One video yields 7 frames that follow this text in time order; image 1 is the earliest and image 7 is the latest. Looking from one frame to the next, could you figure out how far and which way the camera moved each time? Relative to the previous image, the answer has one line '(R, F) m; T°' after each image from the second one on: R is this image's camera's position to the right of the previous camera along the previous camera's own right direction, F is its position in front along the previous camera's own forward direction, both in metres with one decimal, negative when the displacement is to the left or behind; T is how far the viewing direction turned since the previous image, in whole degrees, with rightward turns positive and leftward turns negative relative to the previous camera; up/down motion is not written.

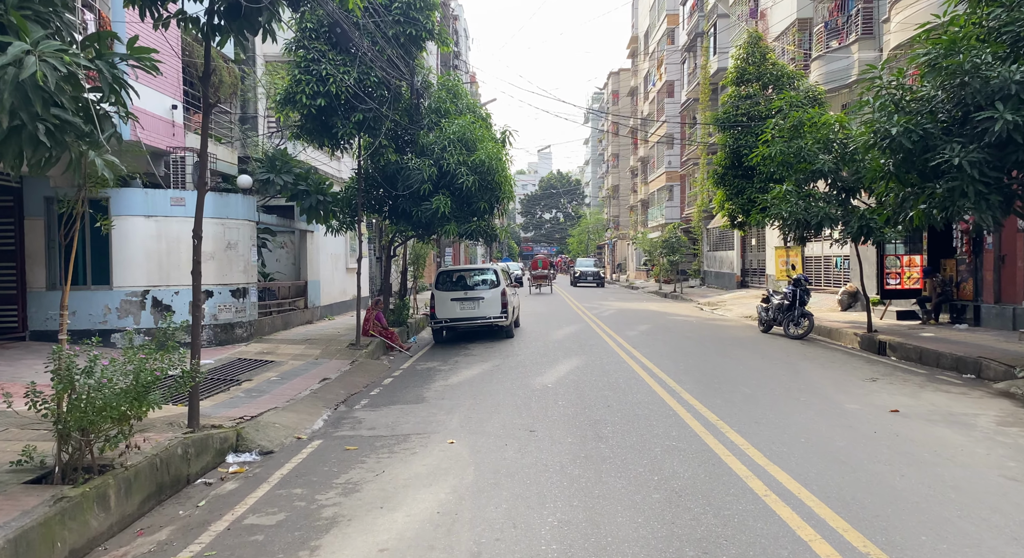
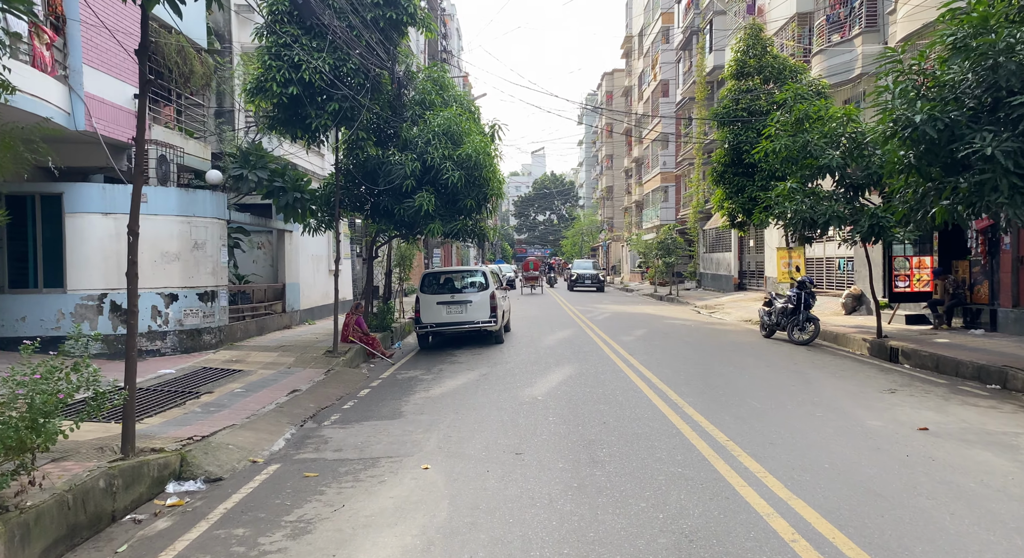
(+0.1, +0.8) m; +1°
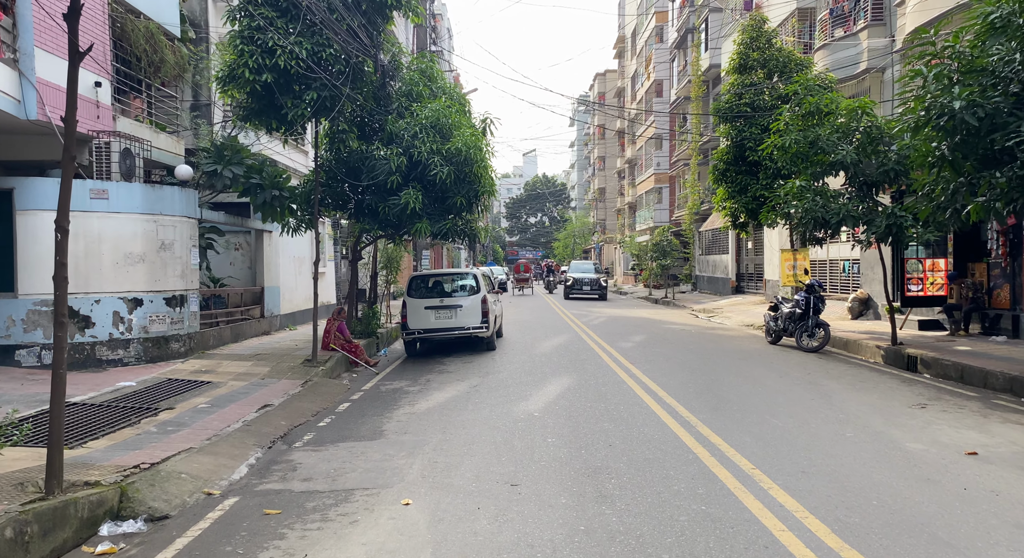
(0.0, +0.8) m; +1°
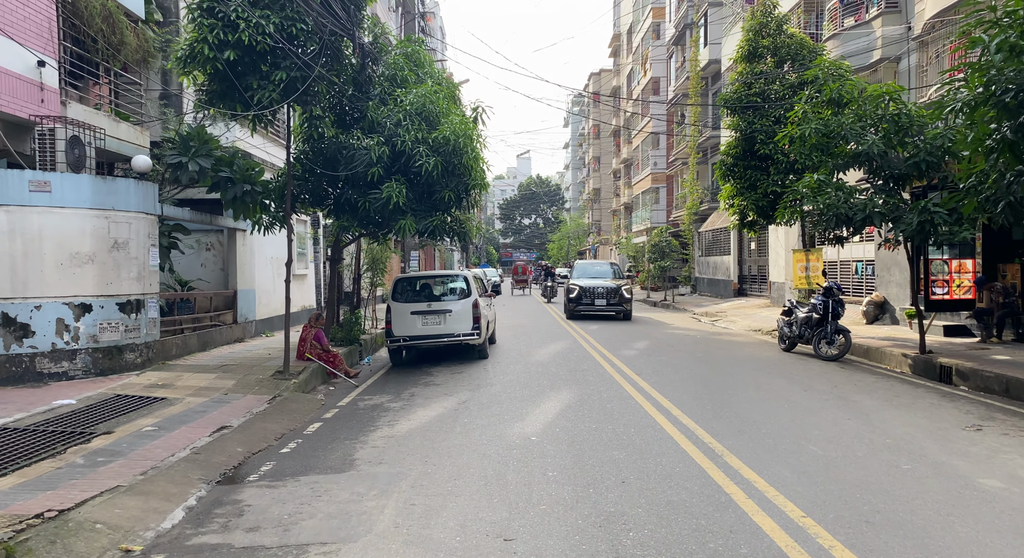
(0.0, +1.1) m; +1°
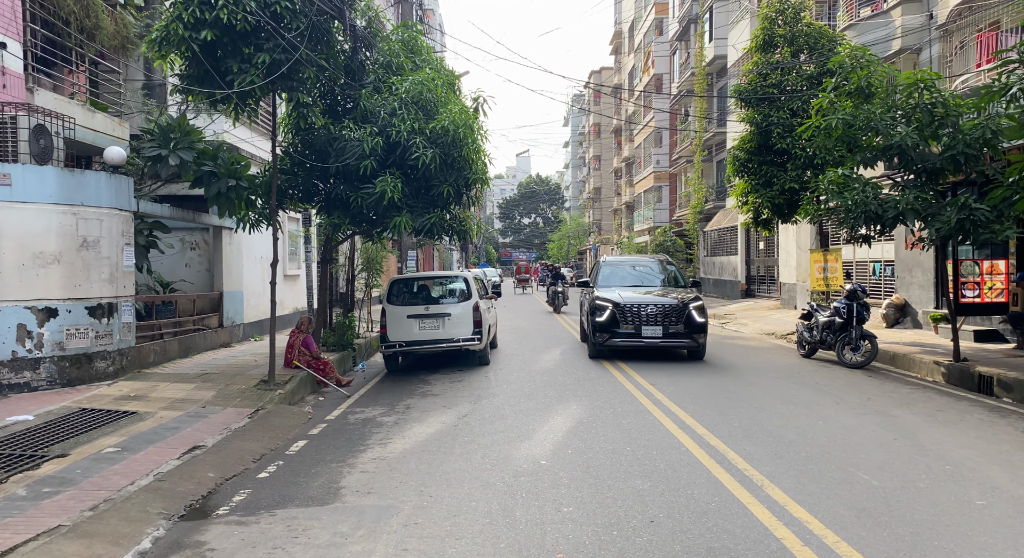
(-0.1, +0.8) m; 0°
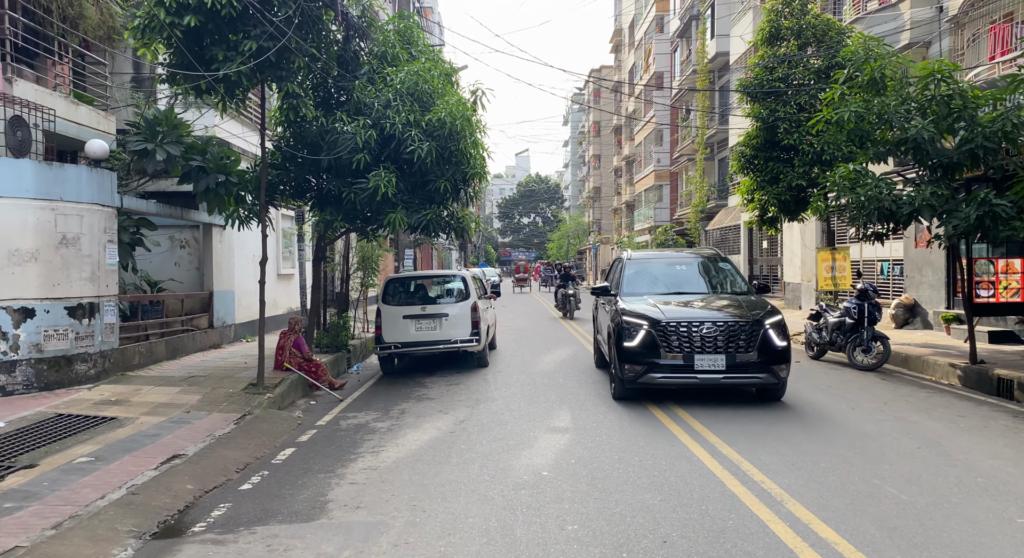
(0.0, +0.4) m; 0°
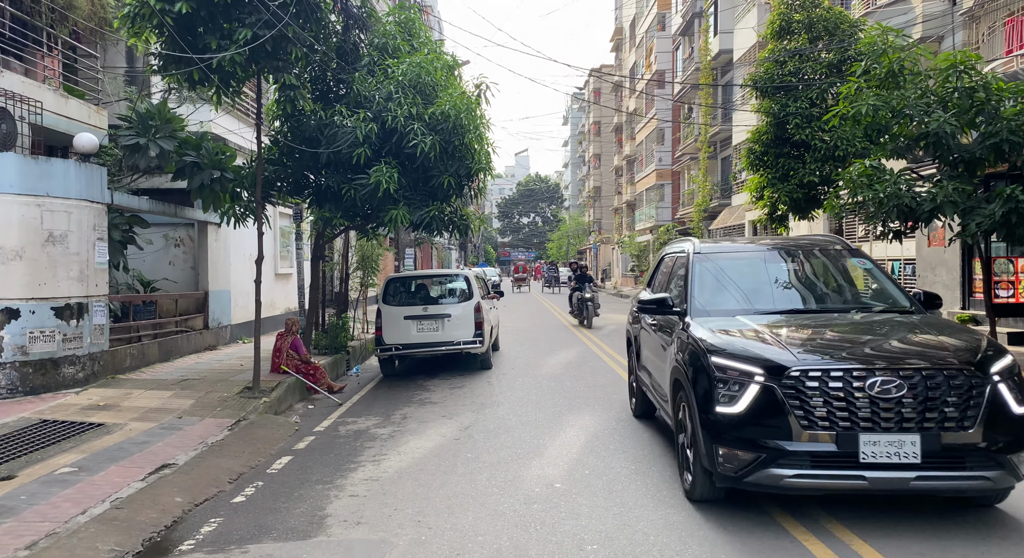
(-0.1, +0.4) m; 0°
